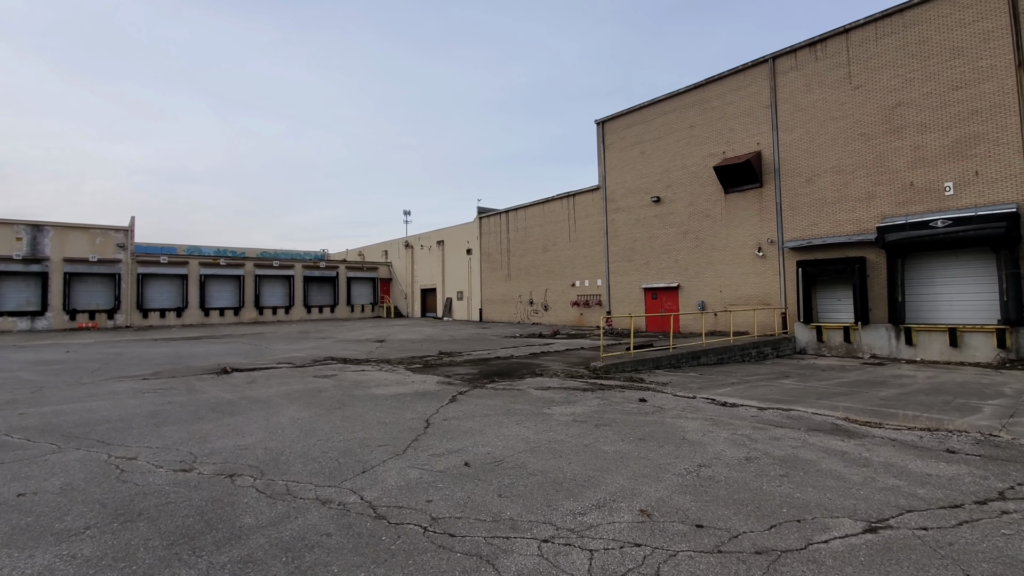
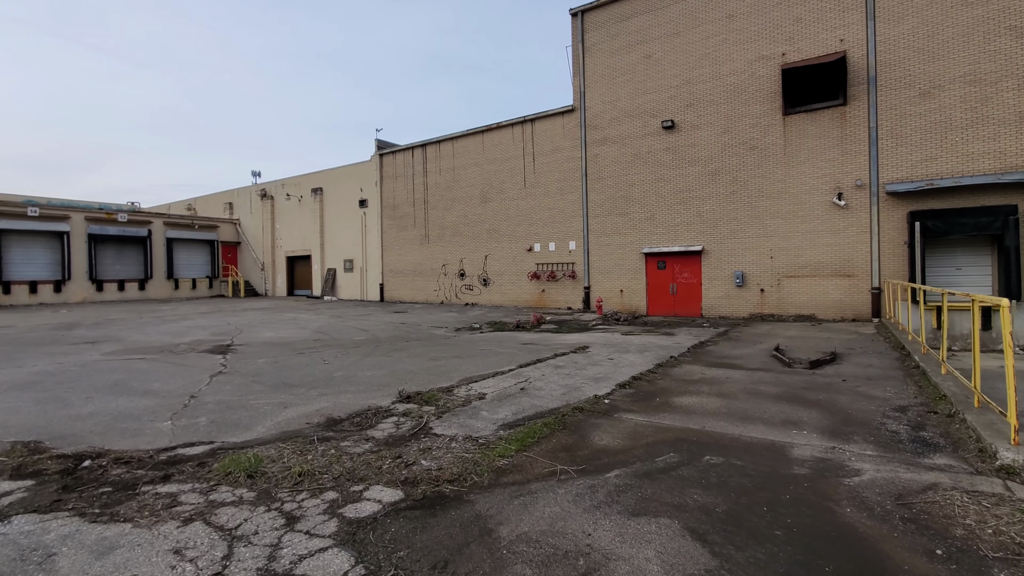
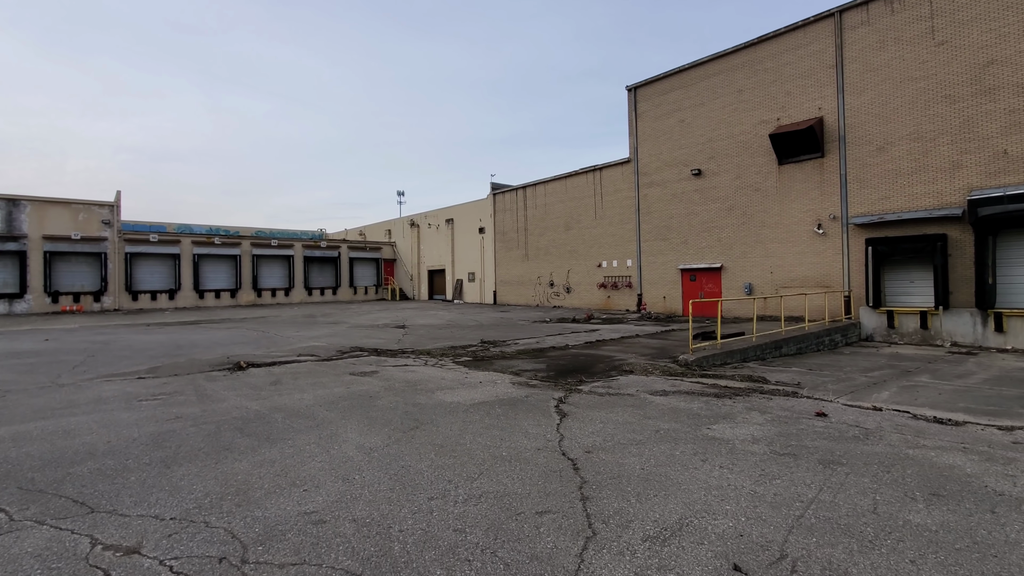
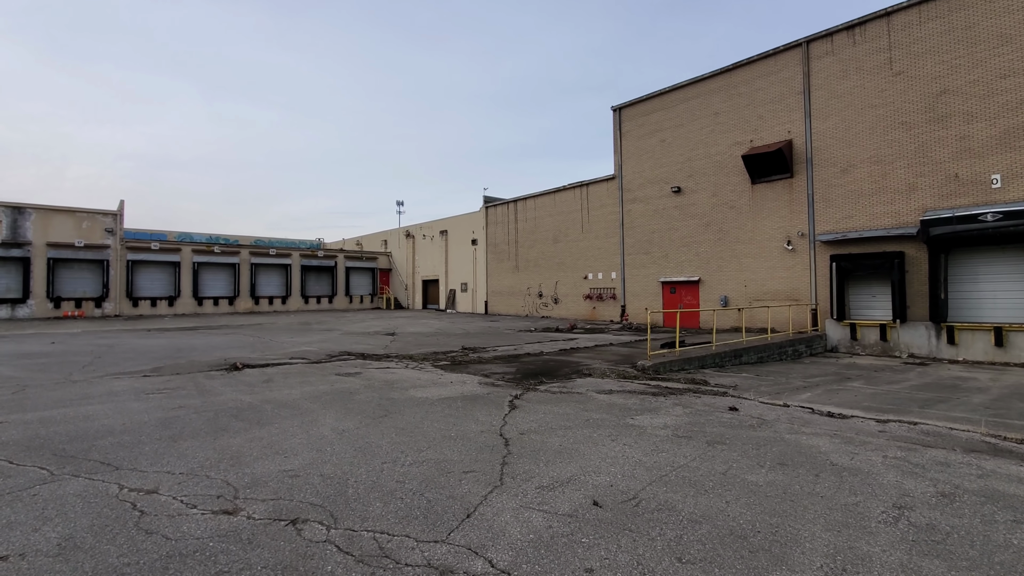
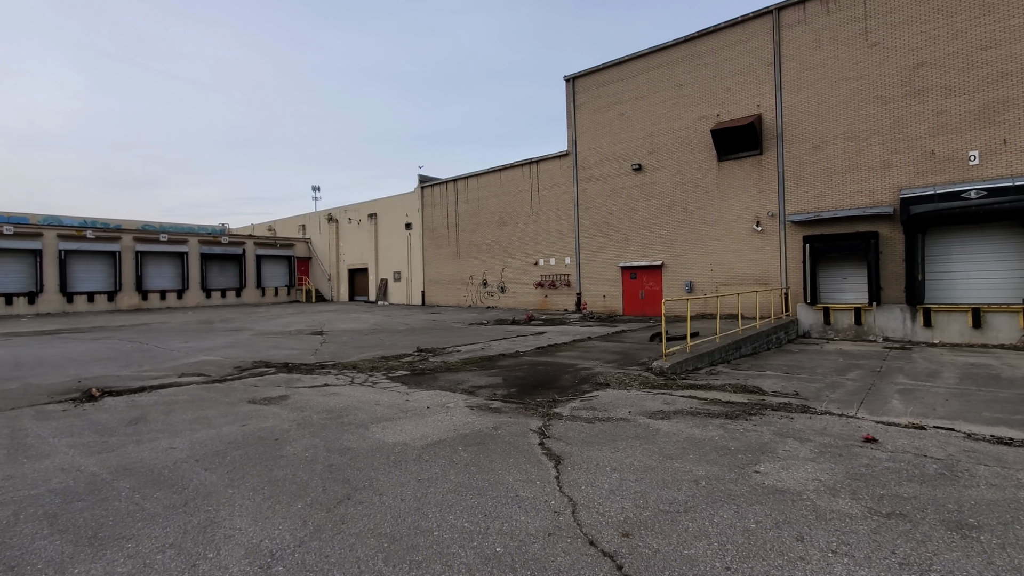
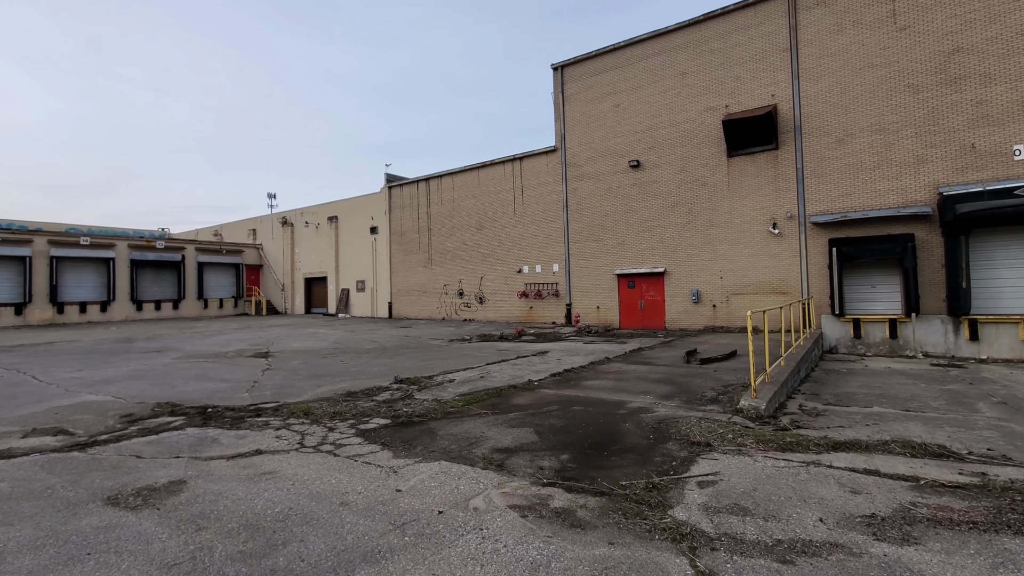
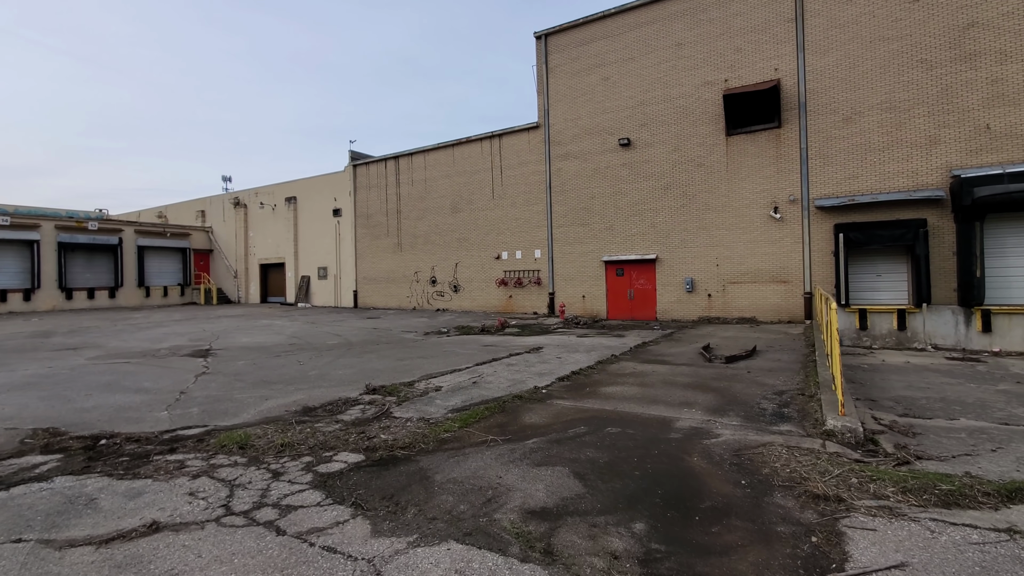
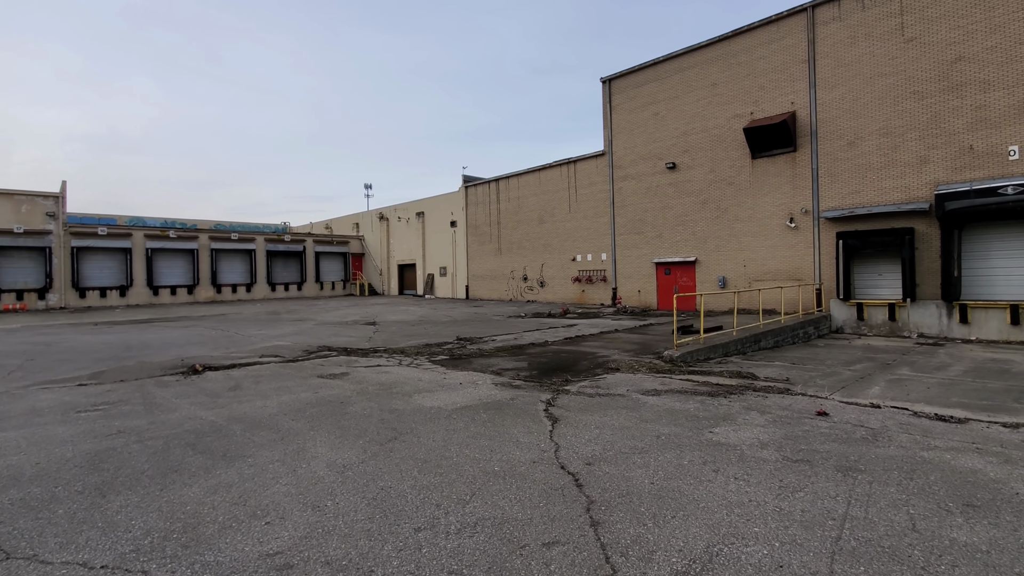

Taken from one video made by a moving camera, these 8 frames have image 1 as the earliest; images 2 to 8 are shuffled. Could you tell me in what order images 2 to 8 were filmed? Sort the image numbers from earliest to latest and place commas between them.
4, 3, 8, 5, 6, 7, 2
